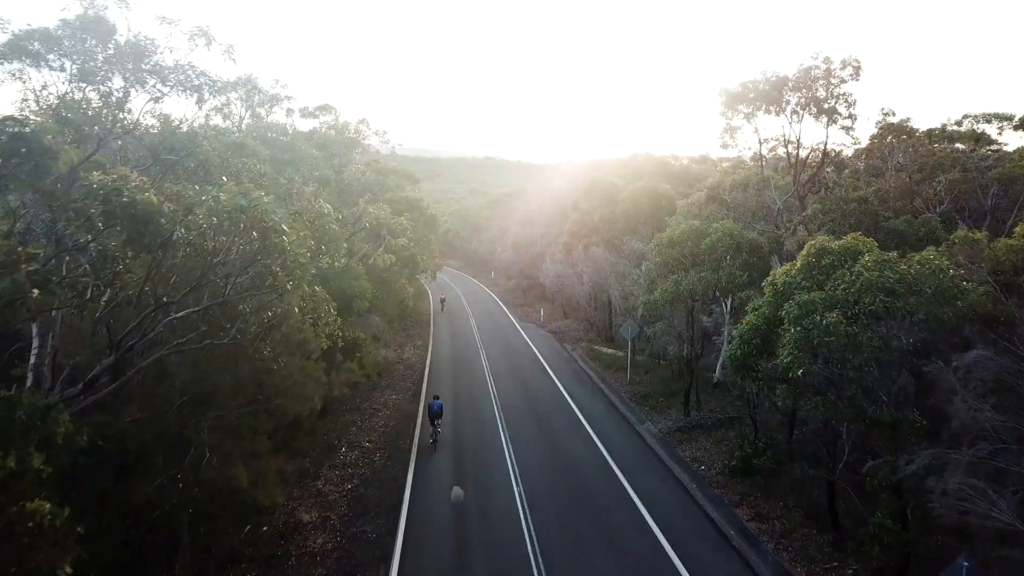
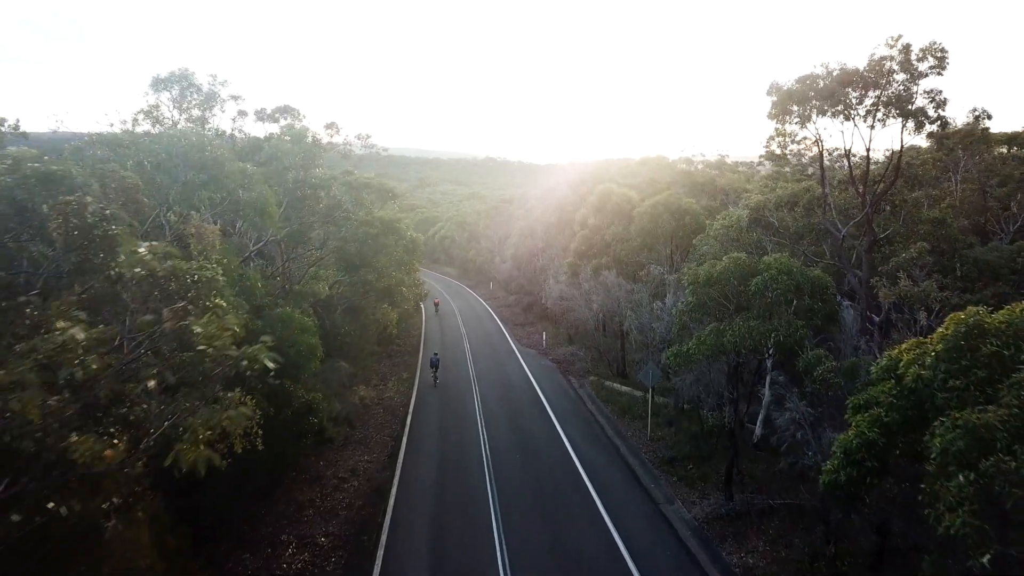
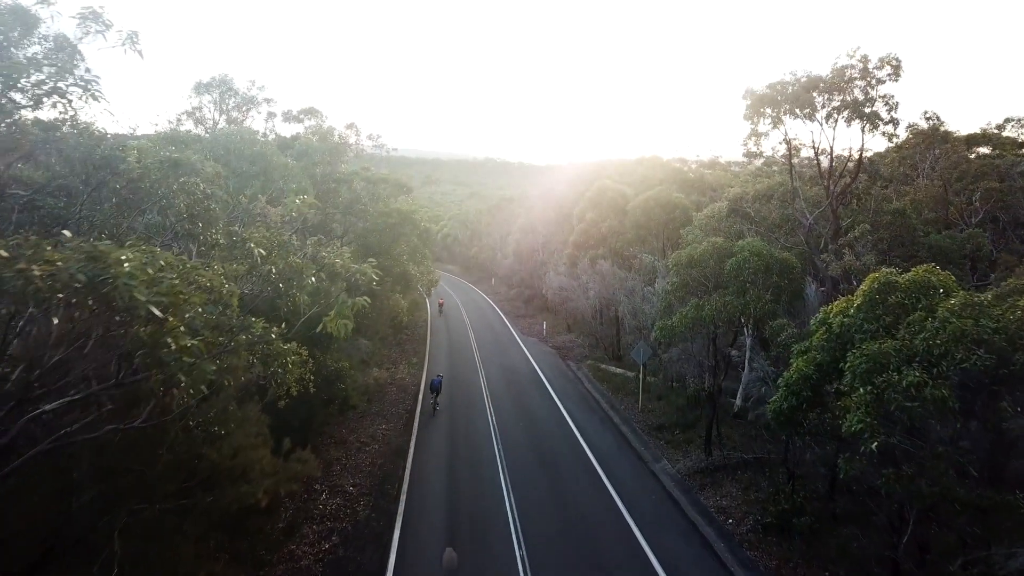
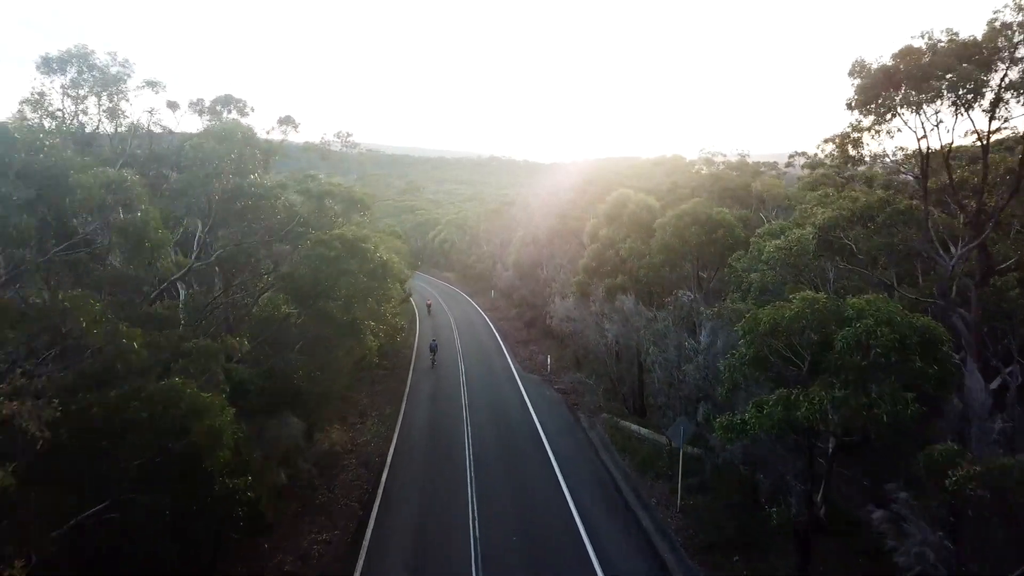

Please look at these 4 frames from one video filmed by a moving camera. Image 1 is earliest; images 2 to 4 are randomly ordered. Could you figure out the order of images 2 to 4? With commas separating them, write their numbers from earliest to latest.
3, 2, 4
